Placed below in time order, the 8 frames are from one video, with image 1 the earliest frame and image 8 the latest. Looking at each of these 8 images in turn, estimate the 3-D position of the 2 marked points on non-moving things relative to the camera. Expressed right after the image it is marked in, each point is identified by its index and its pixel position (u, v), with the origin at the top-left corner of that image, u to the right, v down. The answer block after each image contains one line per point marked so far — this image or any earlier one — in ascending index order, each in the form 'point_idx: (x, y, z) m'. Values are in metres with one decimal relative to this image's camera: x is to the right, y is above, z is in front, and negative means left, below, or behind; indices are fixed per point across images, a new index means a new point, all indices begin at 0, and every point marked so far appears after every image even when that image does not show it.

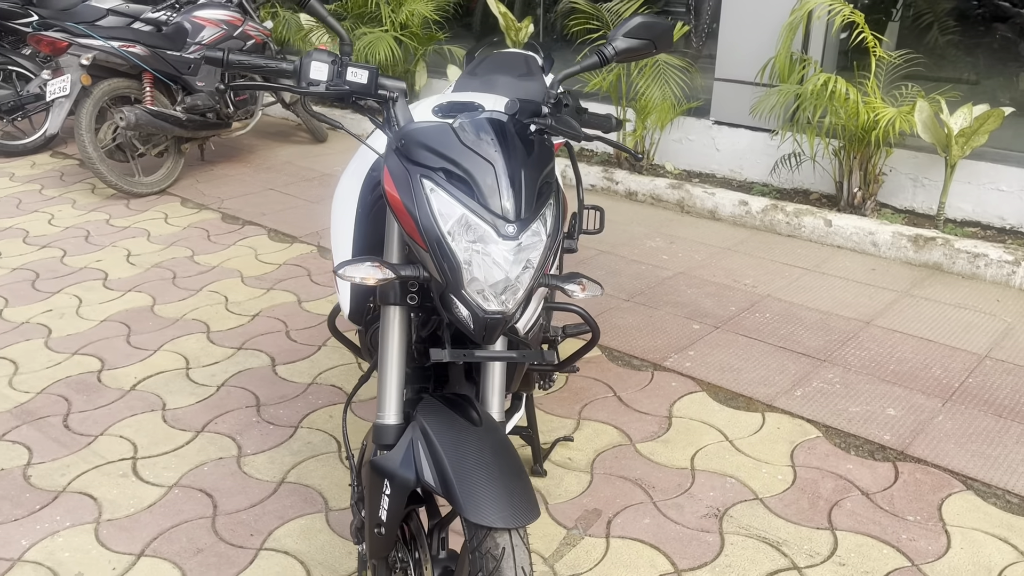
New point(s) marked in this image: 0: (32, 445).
0: (-1.5, -0.5, +2.7) m
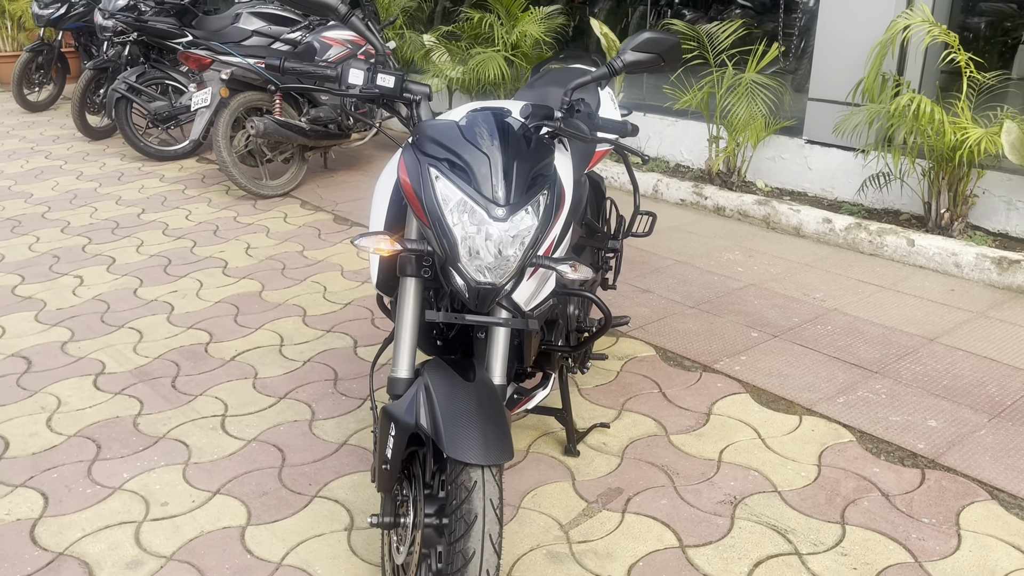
0: (-1.3, -0.4, +3.2) m
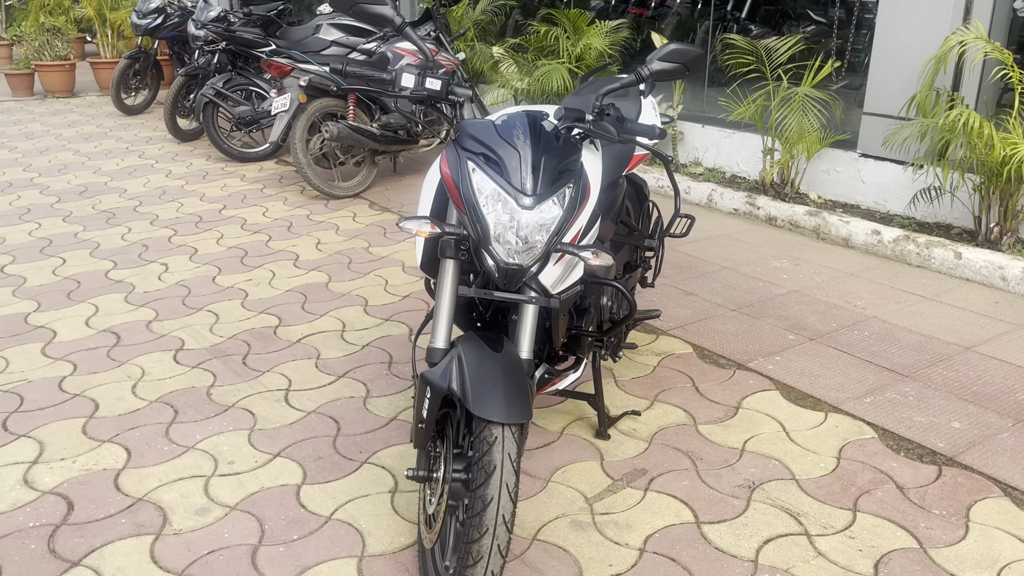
0: (-1.2, -0.3, +3.5) m
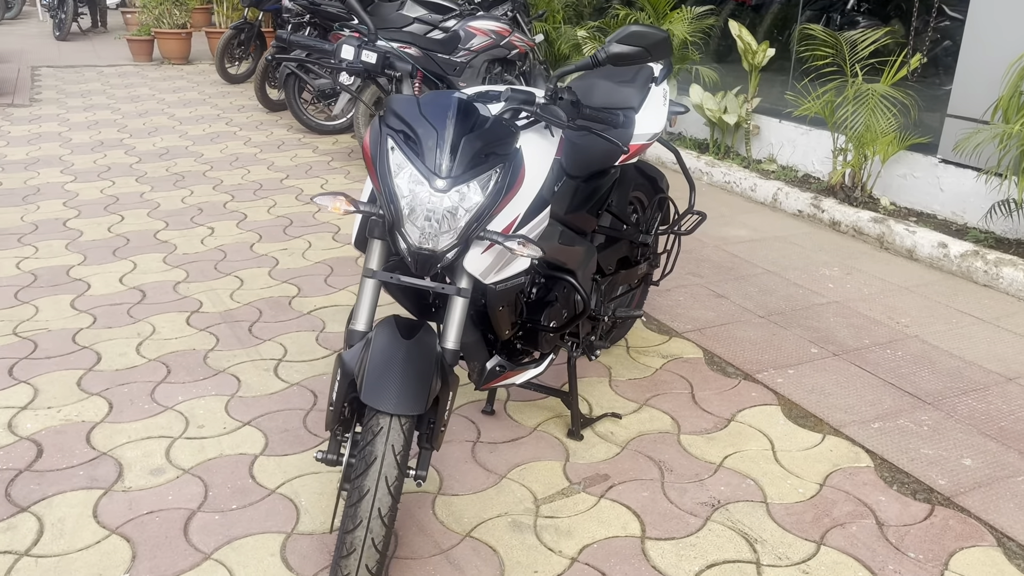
0: (-1.2, -0.2, +3.6) m
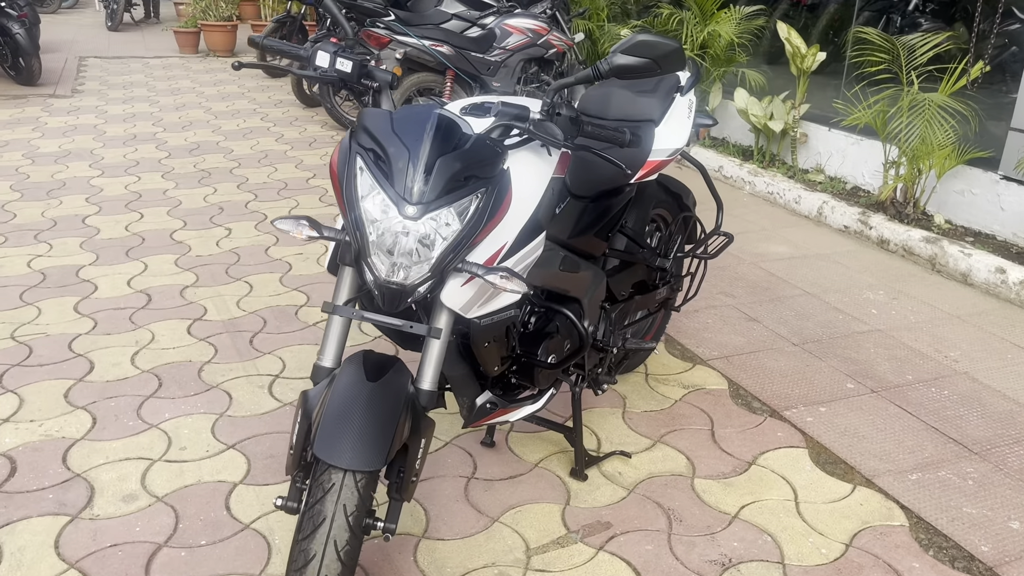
0: (-1.1, -0.2, +3.4) m
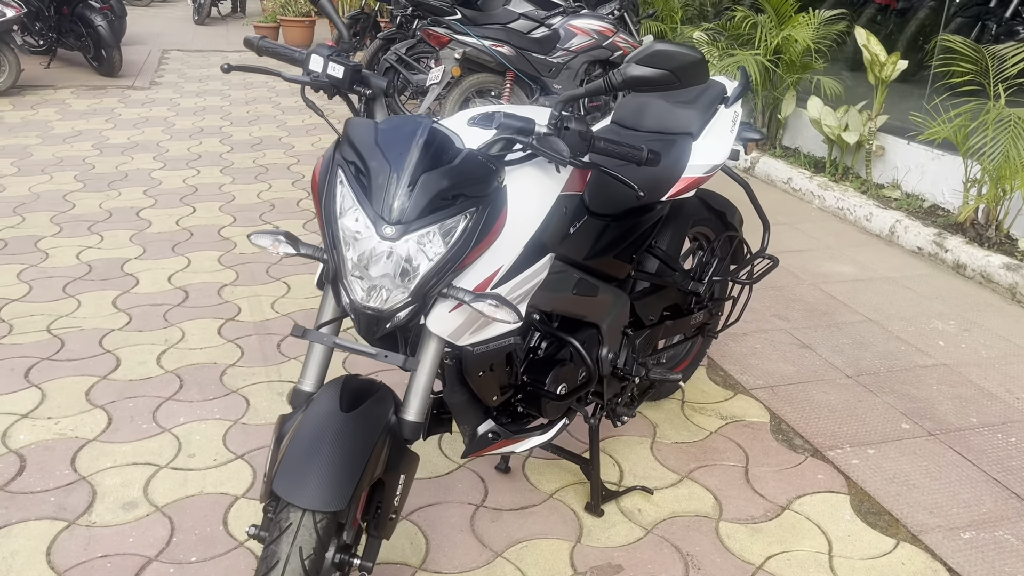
0: (-1.0, -0.2, +3.4) m
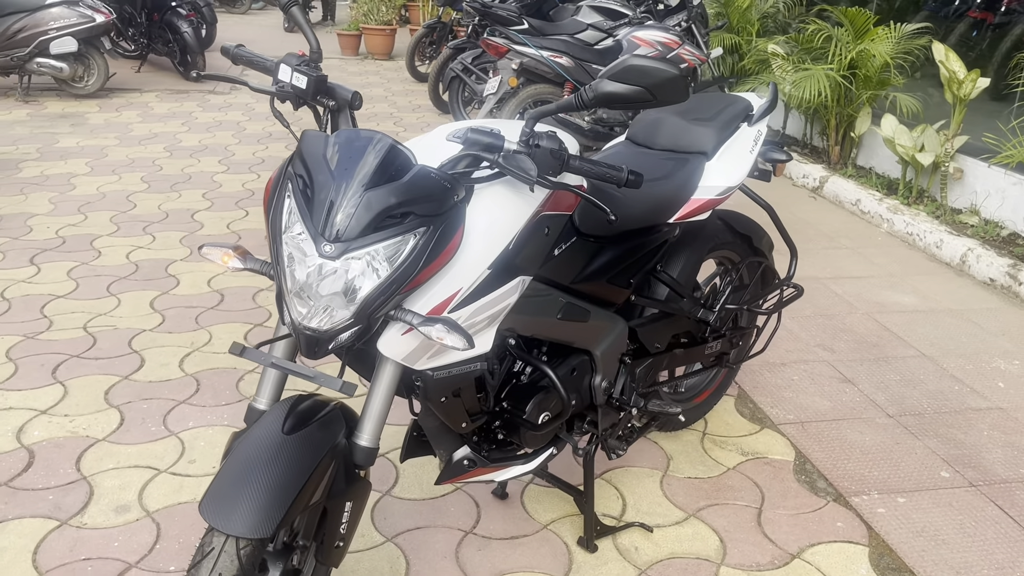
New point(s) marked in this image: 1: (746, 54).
0: (-0.9, -0.3, +3.4) m
1: (+1.7, +1.8, +6.7) m
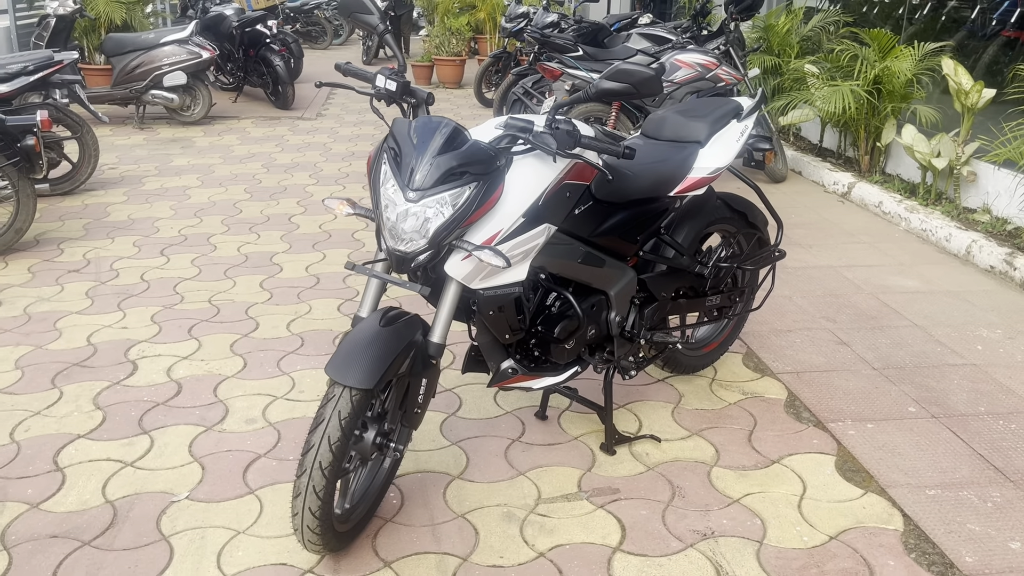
0: (-0.7, -0.2, +4.1) m
1: (+2.2, +1.8, +7.3) m
